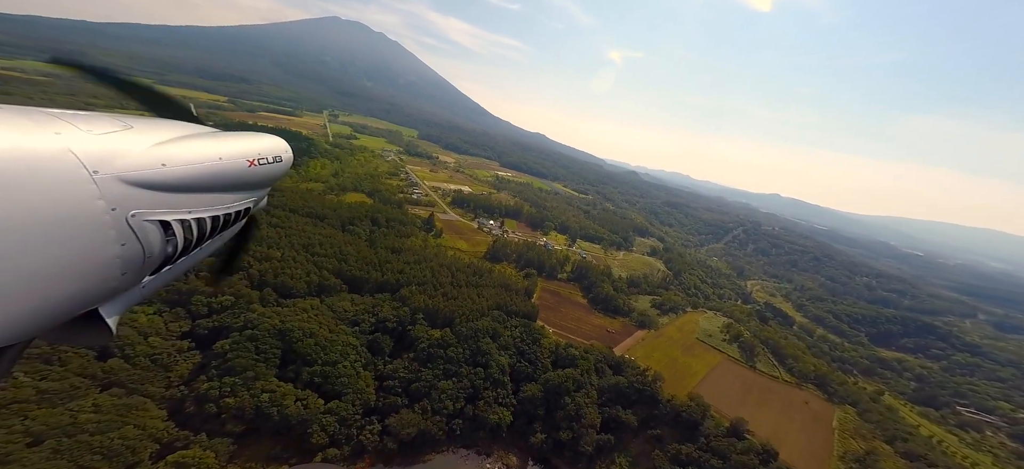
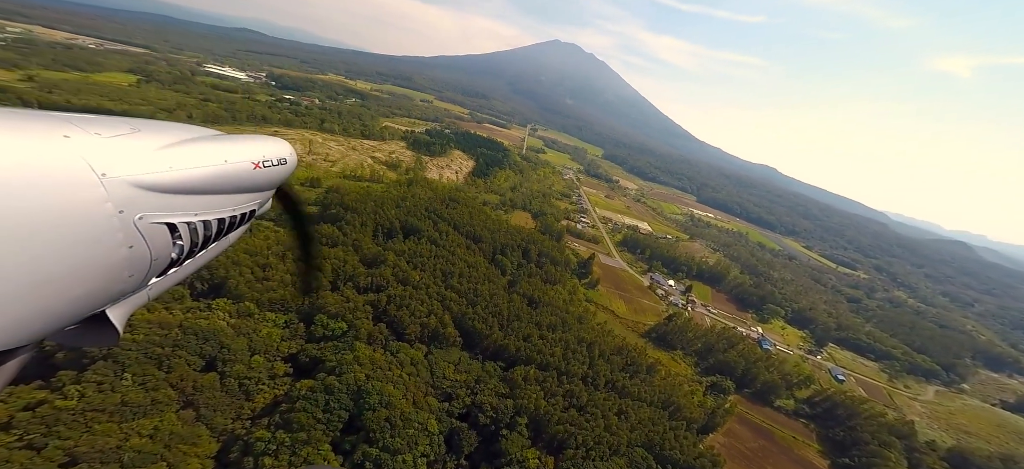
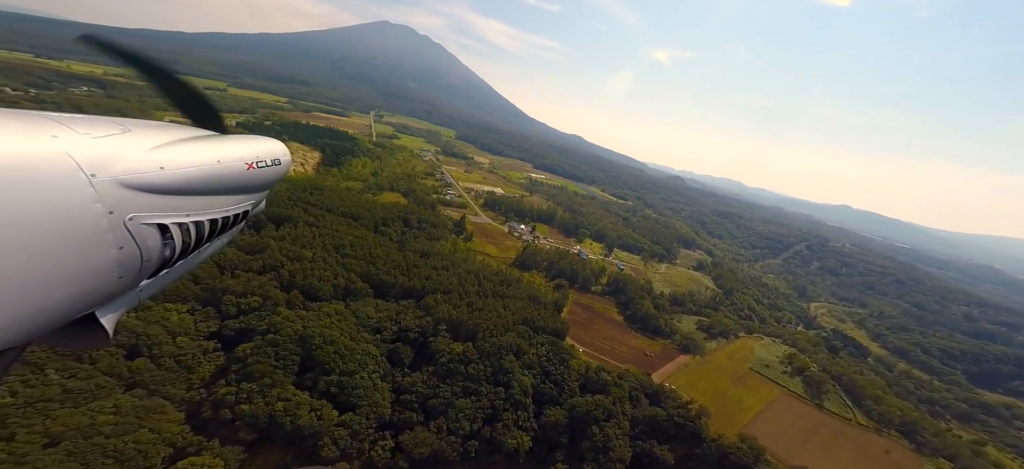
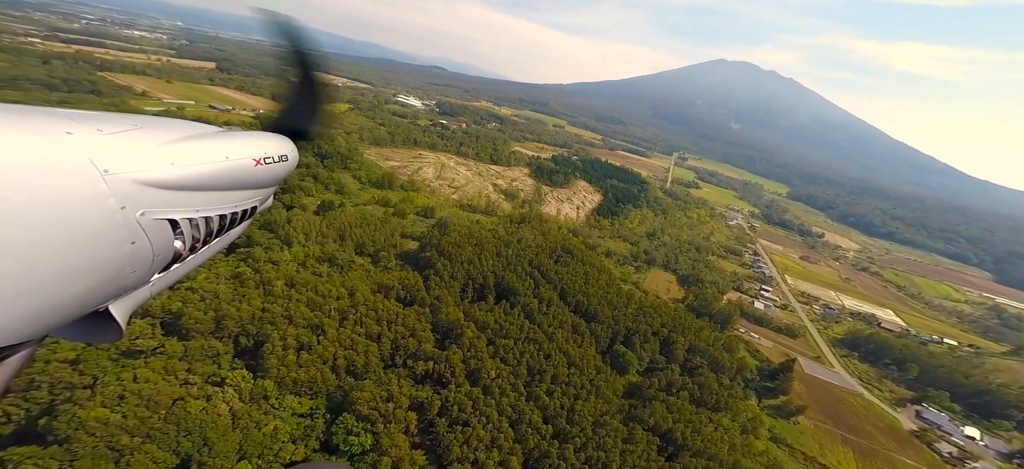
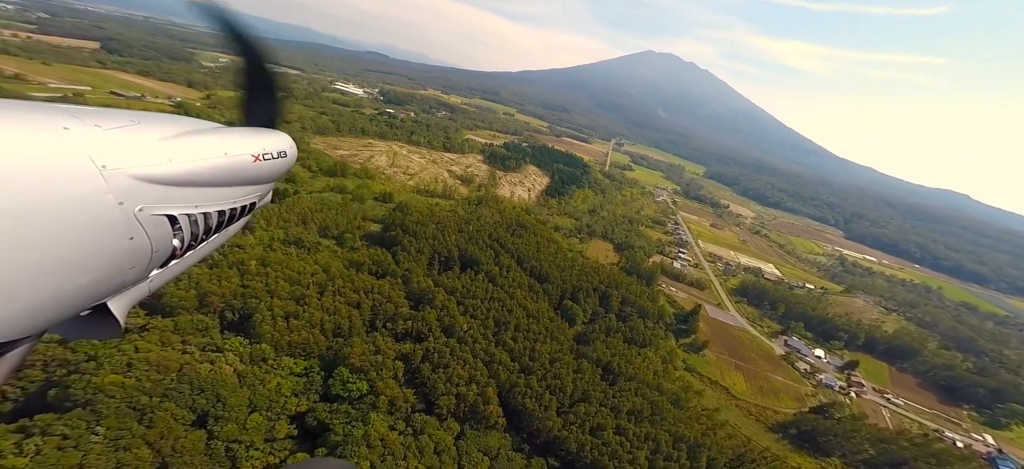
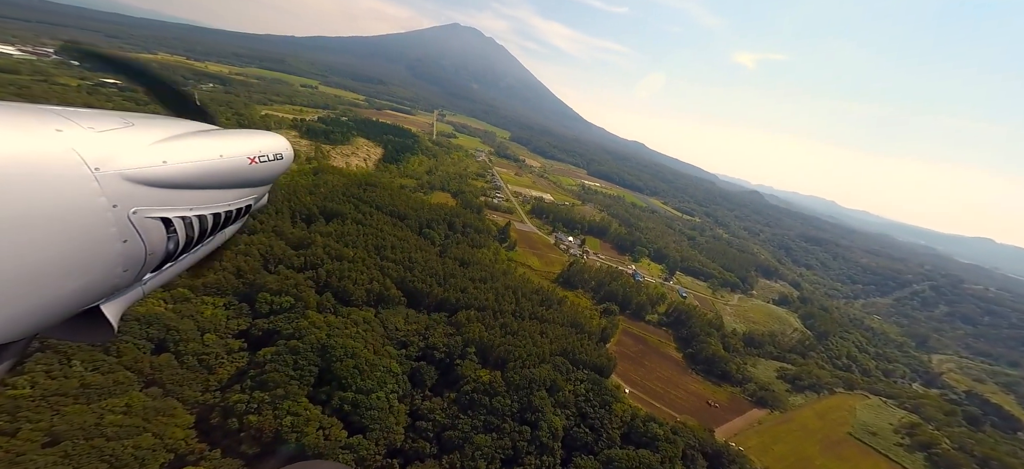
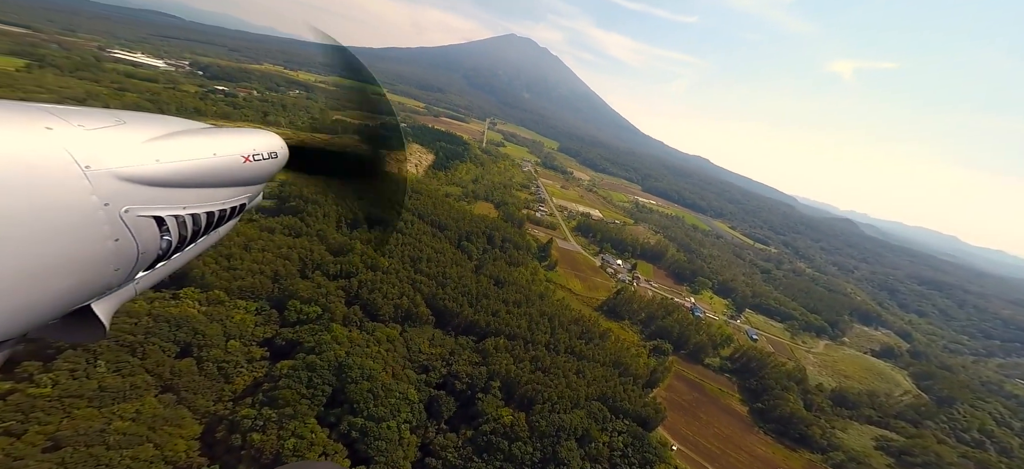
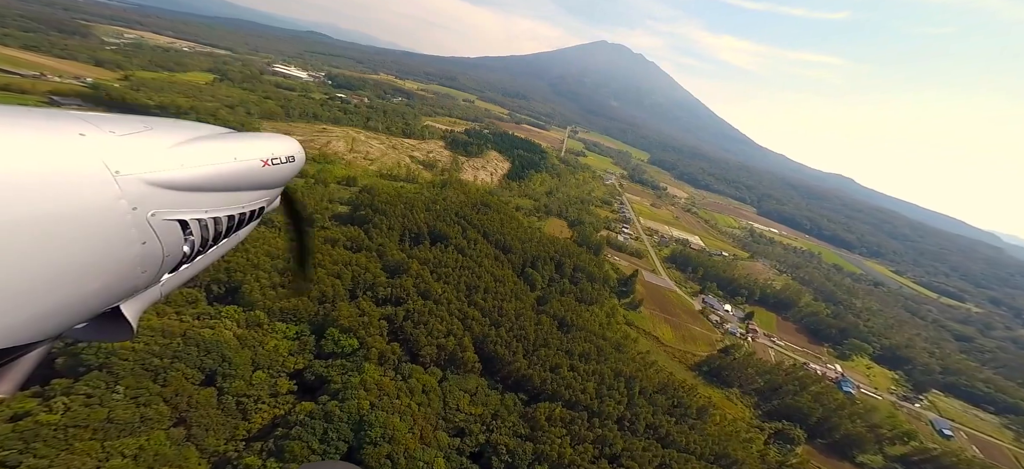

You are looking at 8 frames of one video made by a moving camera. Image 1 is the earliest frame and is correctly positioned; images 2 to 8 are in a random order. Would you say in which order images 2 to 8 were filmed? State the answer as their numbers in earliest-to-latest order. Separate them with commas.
3, 6, 7, 2, 8, 5, 4
